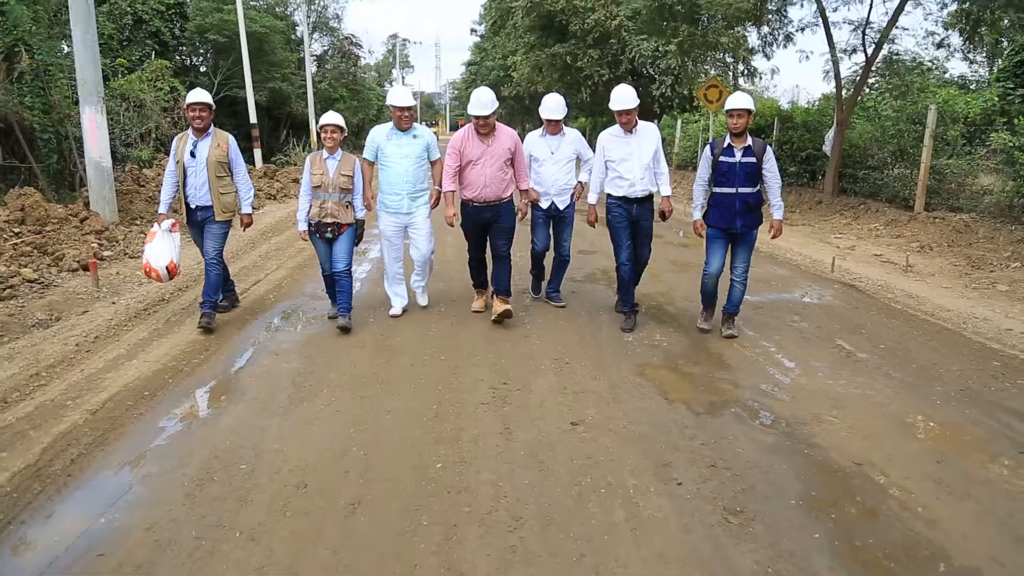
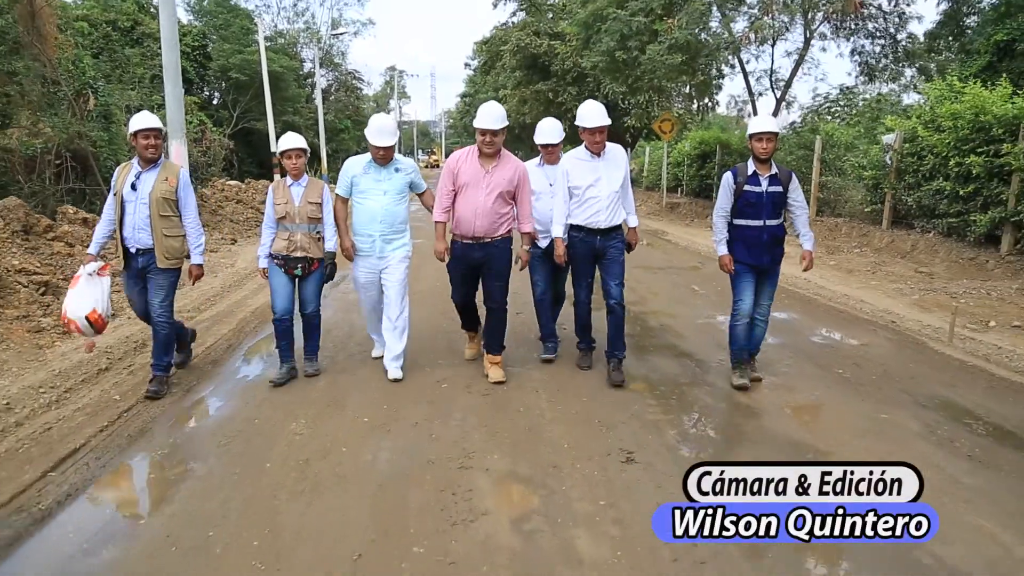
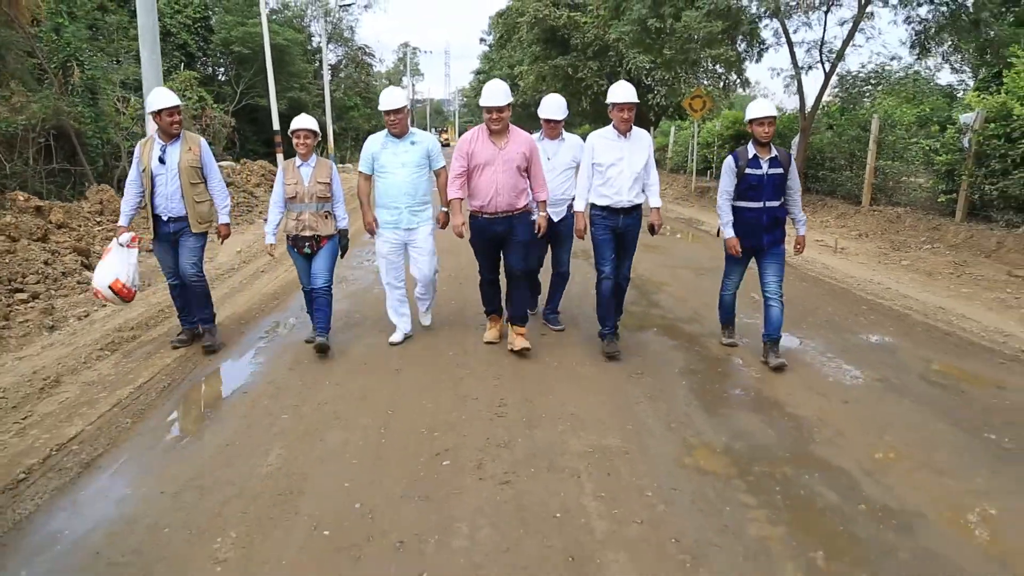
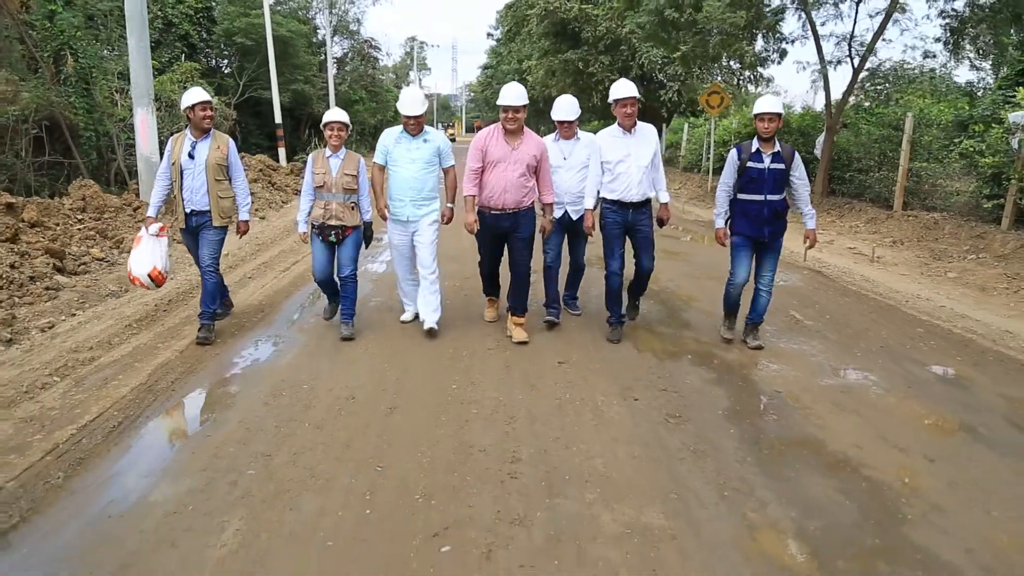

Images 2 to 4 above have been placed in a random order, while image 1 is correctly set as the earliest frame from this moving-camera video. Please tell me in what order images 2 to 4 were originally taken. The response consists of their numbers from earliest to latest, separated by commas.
4, 3, 2
